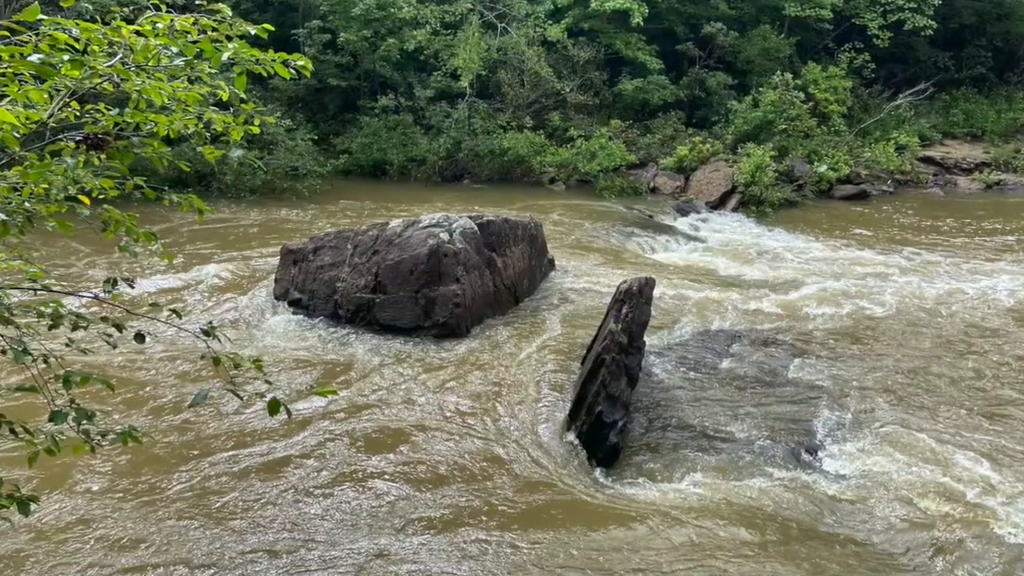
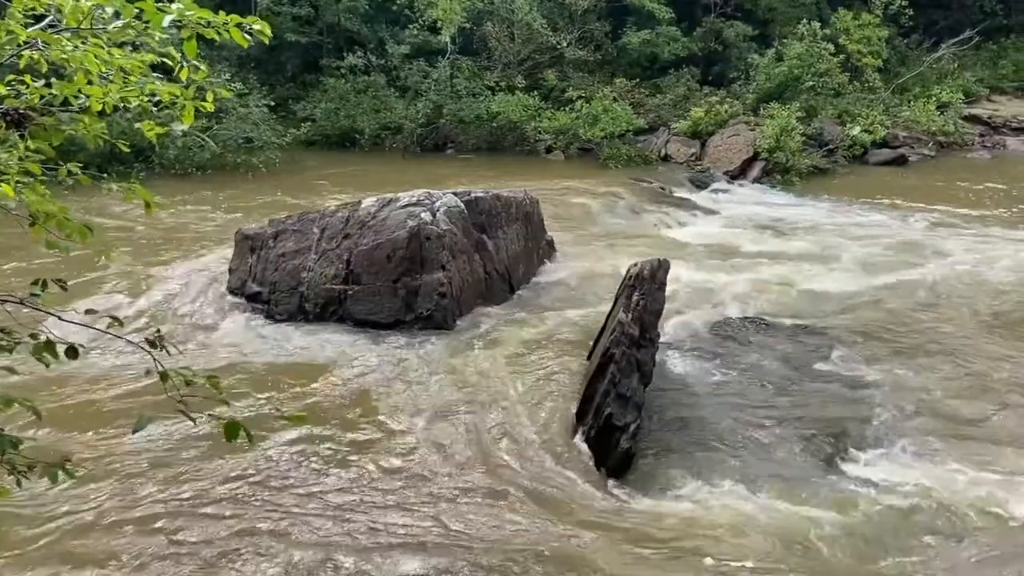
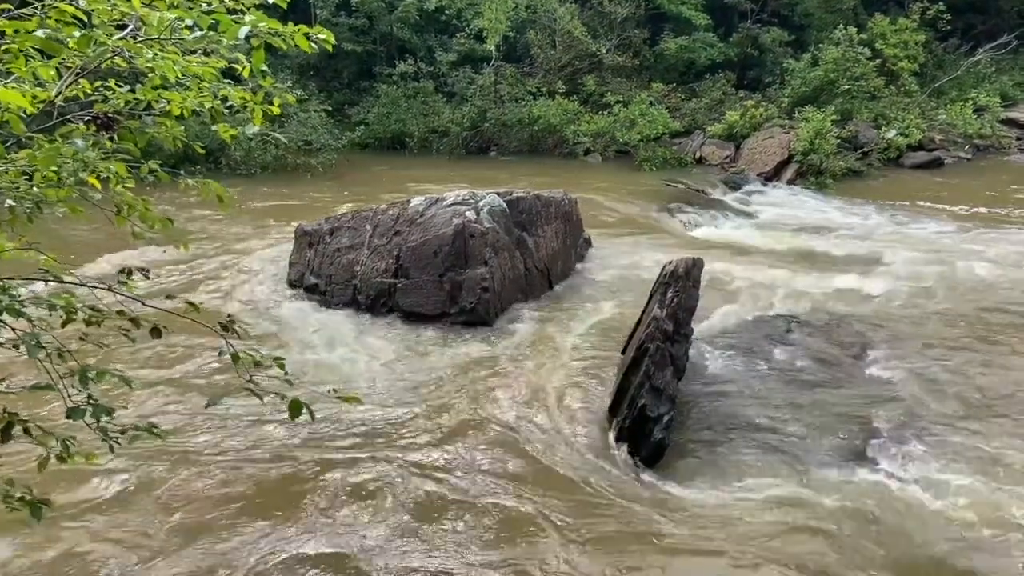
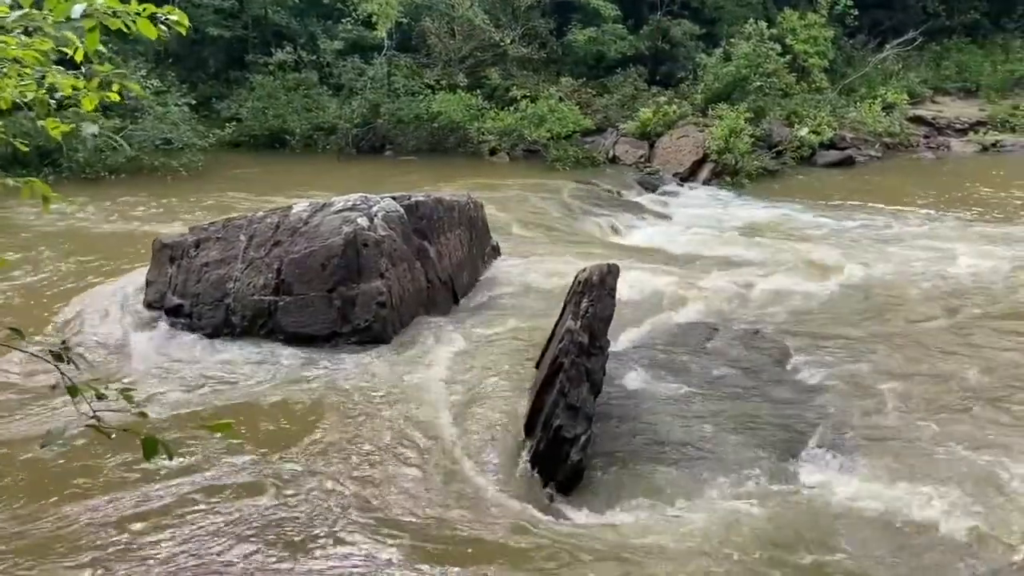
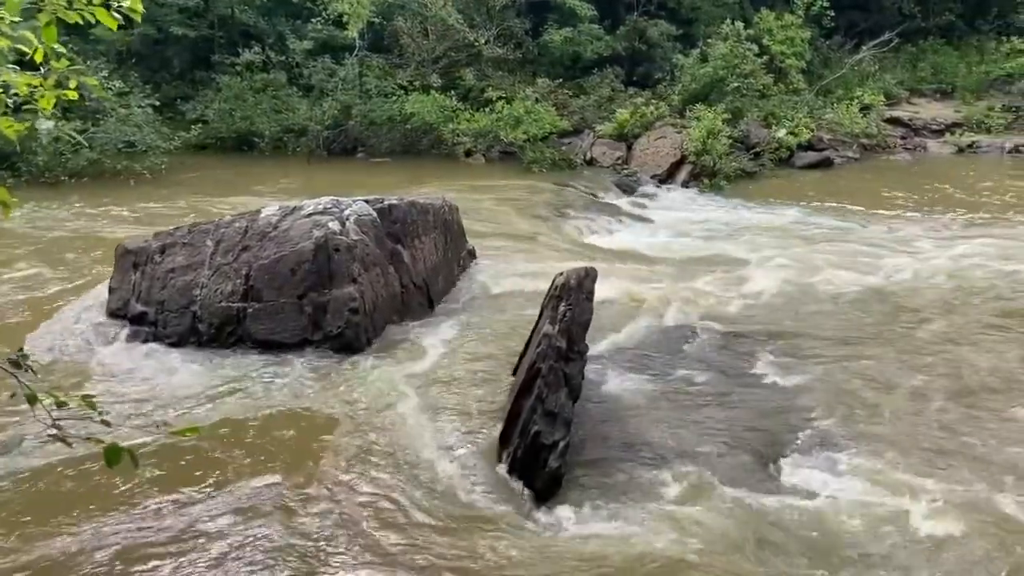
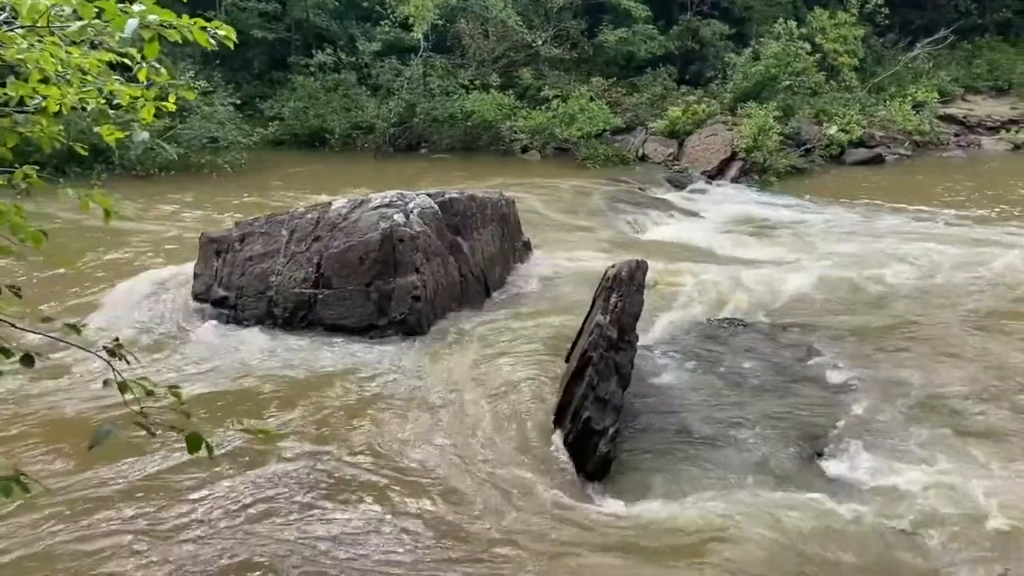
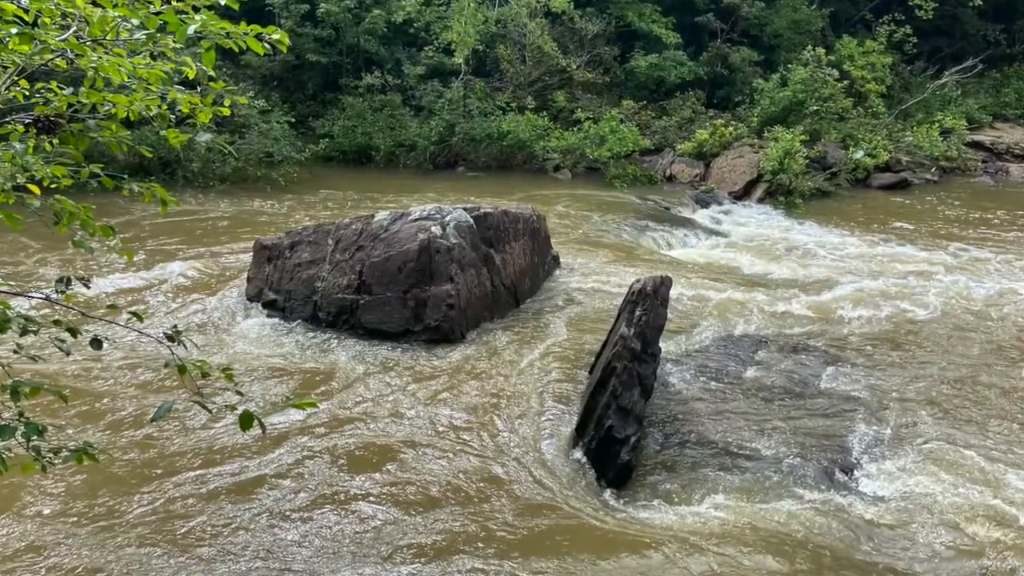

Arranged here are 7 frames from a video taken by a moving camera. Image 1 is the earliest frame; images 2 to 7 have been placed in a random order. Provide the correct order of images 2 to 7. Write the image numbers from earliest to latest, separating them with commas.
7, 3, 2, 6, 4, 5
